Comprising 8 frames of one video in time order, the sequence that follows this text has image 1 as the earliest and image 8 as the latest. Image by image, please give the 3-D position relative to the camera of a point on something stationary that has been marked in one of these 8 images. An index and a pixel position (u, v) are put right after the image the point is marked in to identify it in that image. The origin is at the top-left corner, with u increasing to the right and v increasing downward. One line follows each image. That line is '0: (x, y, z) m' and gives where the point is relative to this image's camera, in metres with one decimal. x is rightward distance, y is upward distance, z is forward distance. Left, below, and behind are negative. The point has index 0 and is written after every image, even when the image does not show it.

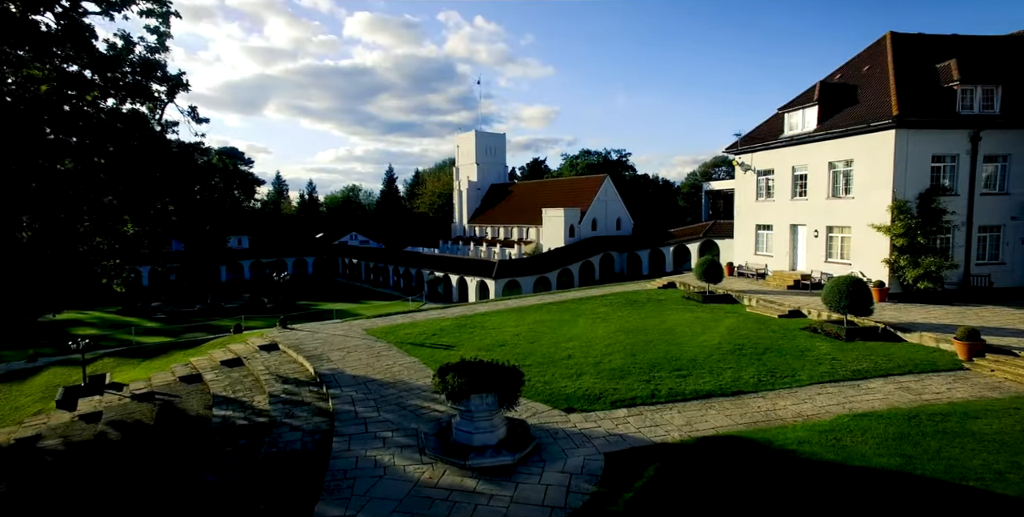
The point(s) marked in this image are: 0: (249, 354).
0: (-9.2, -3.4, +19.7) m
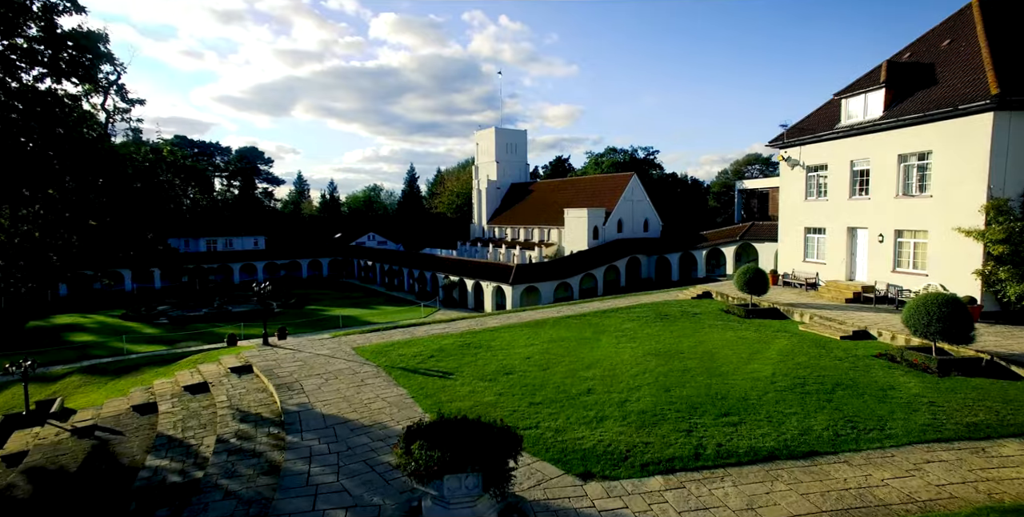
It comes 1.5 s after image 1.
0: (-8.9, -3.6, +17.1) m
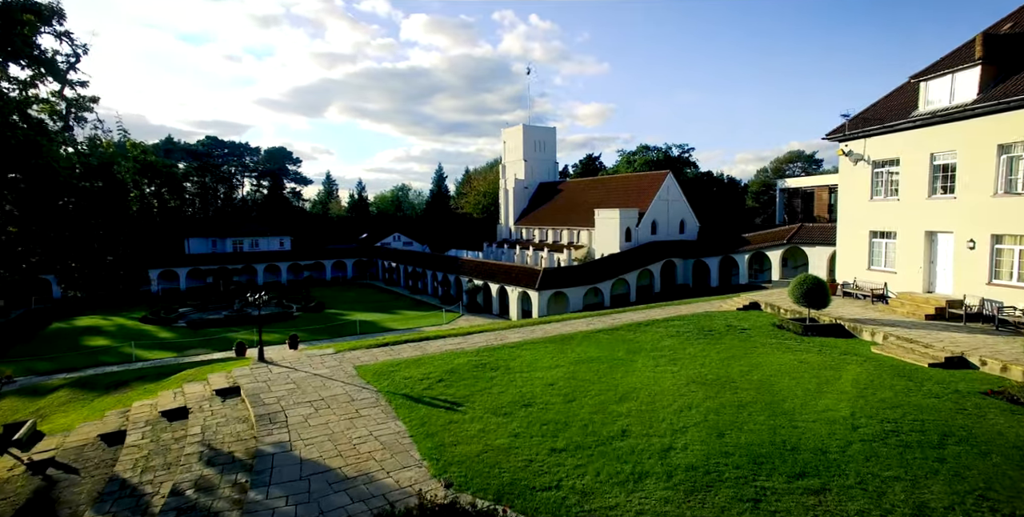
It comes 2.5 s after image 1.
0: (-8.4, -3.8, +15.1) m
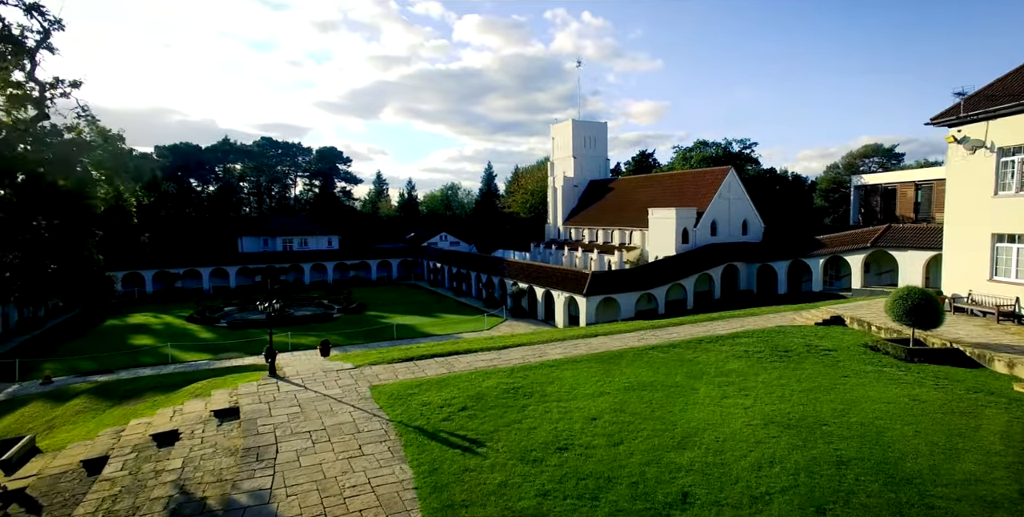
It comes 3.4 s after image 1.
0: (-7.6, -4.0, +13.4) m
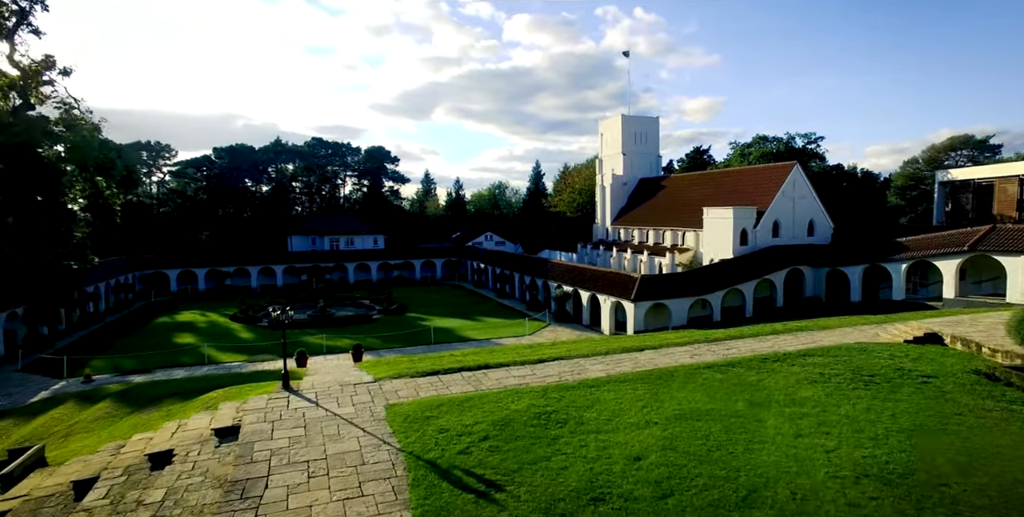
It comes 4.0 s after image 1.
0: (-6.9, -4.0, +12.1) m
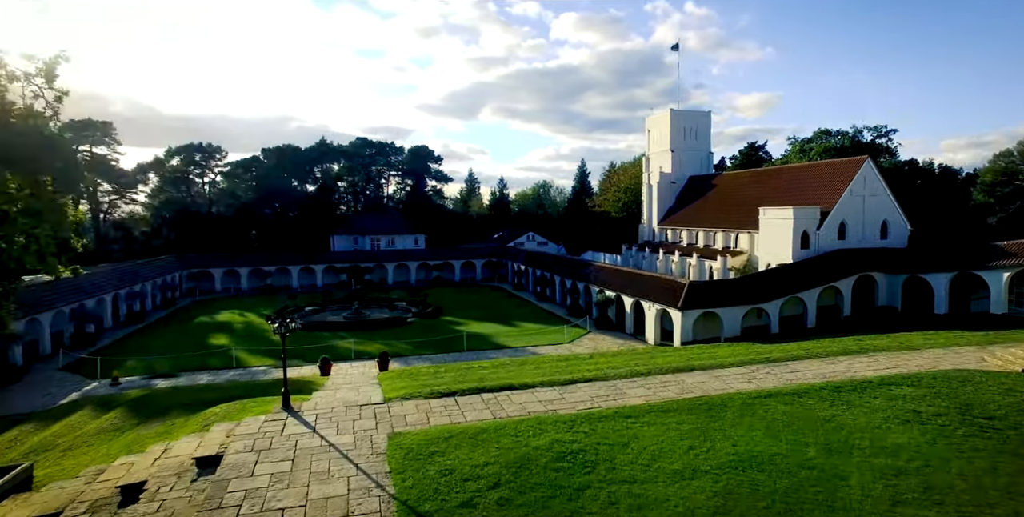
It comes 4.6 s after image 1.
0: (-6.6, -4.2, +10.7) m
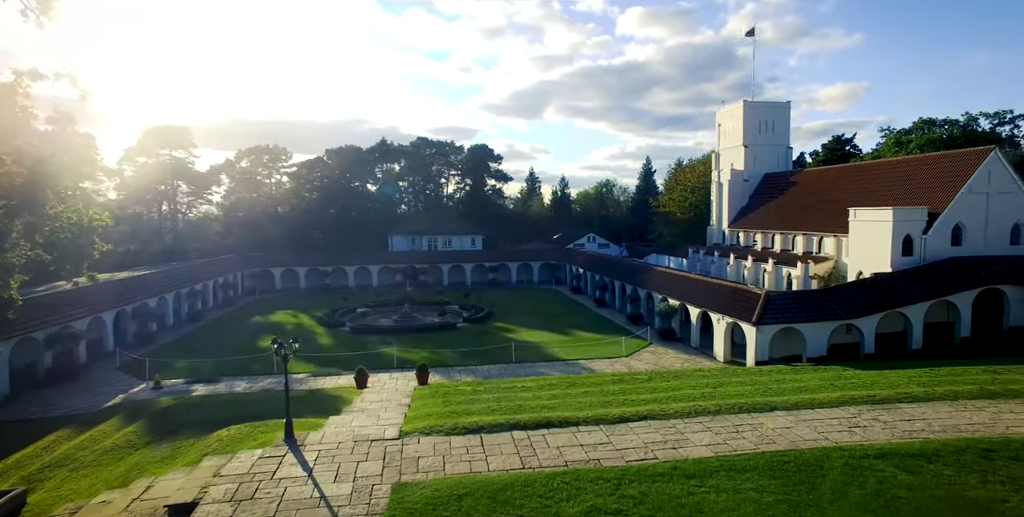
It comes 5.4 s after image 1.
0: (-6.2, -4.4, +9.1) m
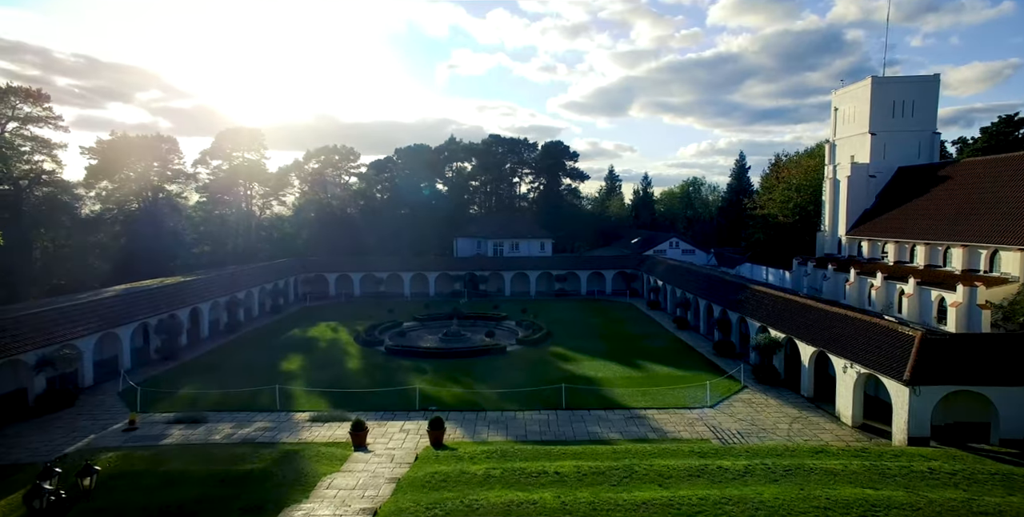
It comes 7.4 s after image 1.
0: (-7.0, -5.1, +3.9) m
